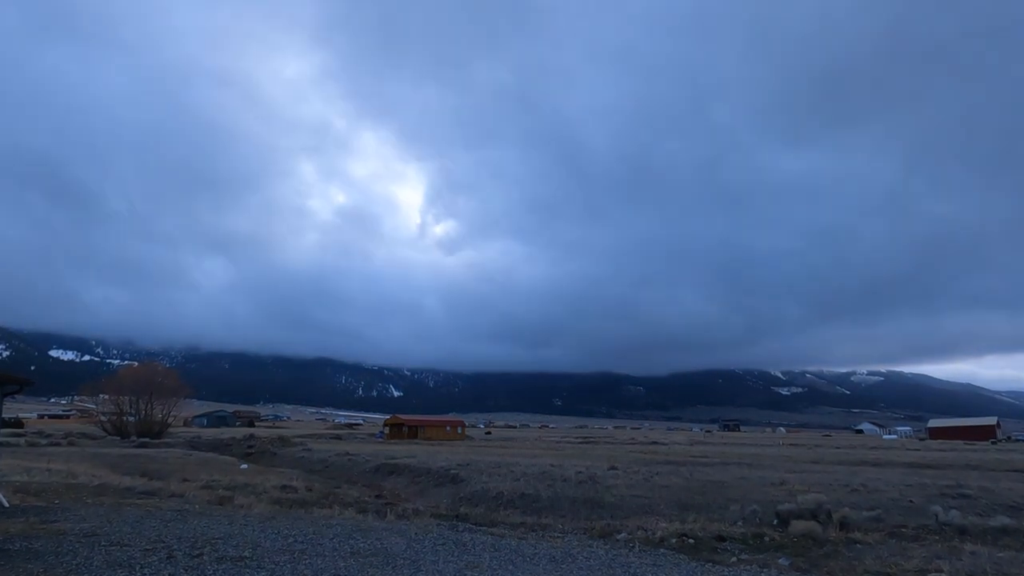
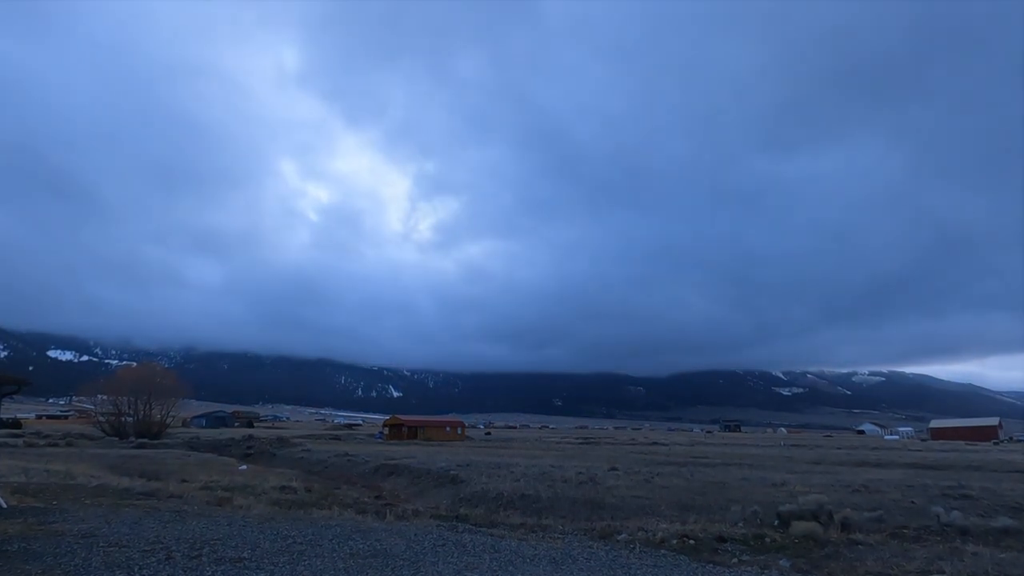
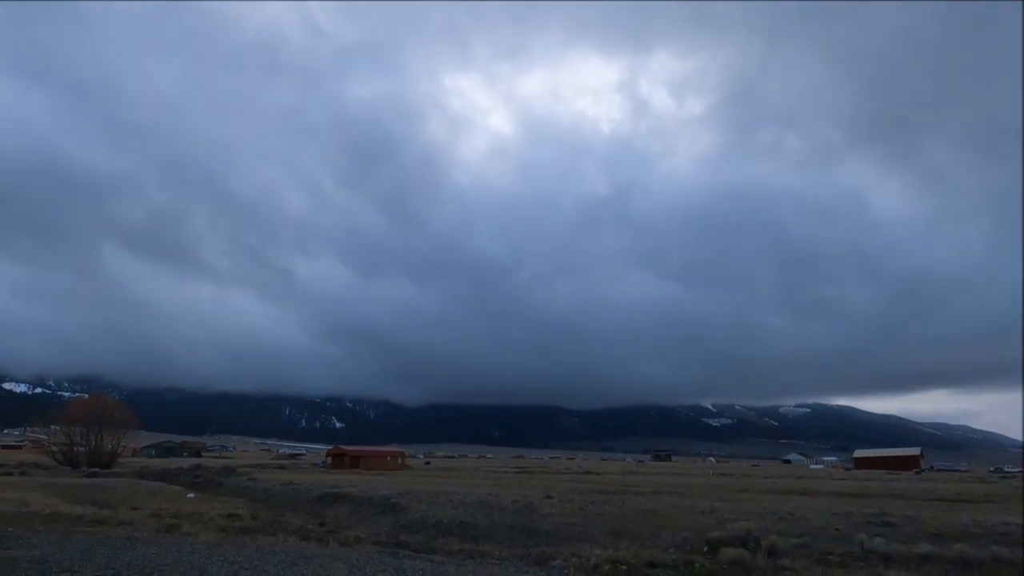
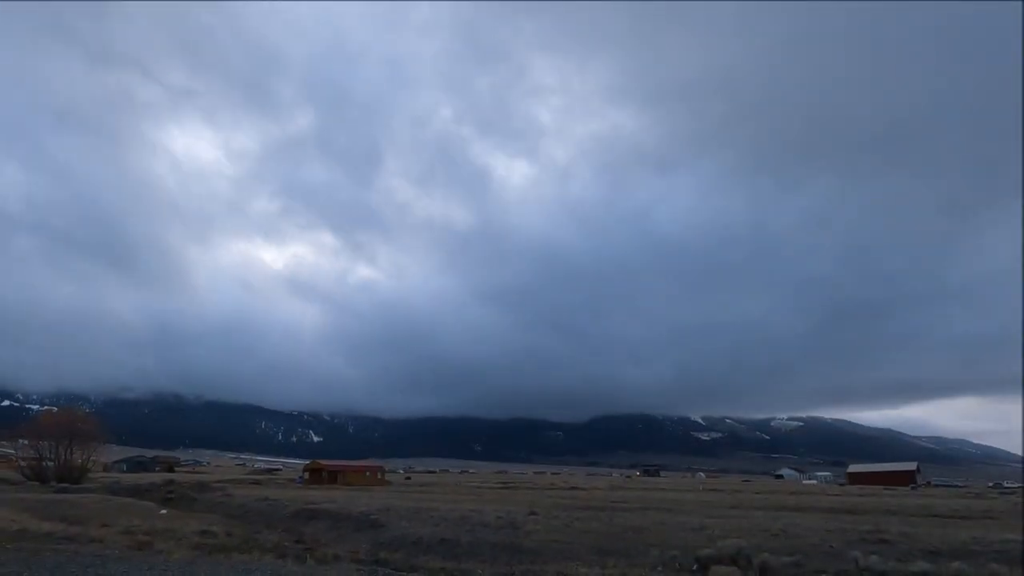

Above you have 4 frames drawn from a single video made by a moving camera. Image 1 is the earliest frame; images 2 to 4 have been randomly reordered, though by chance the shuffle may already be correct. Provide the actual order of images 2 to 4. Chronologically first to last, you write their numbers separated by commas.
2, 4, 3
